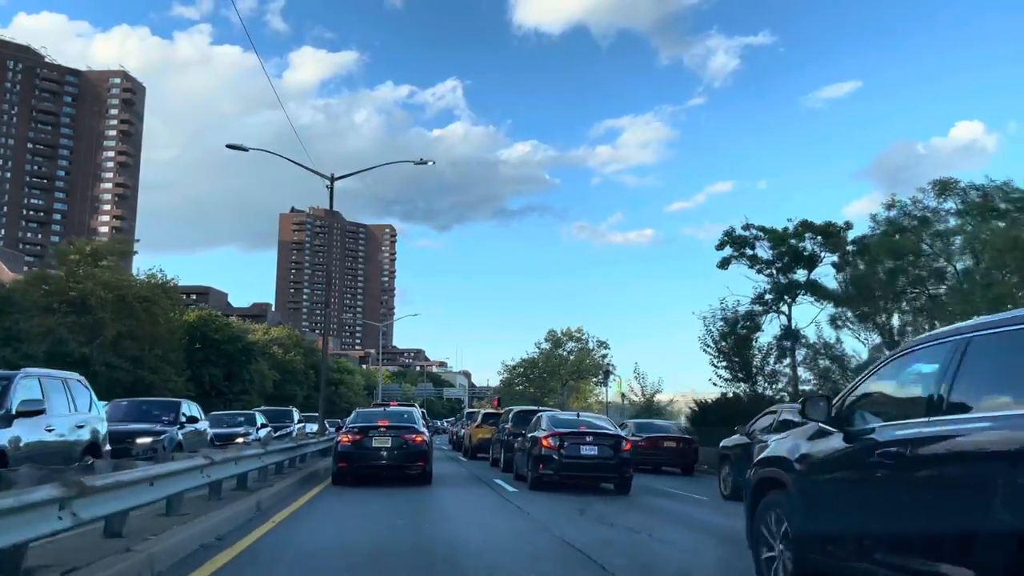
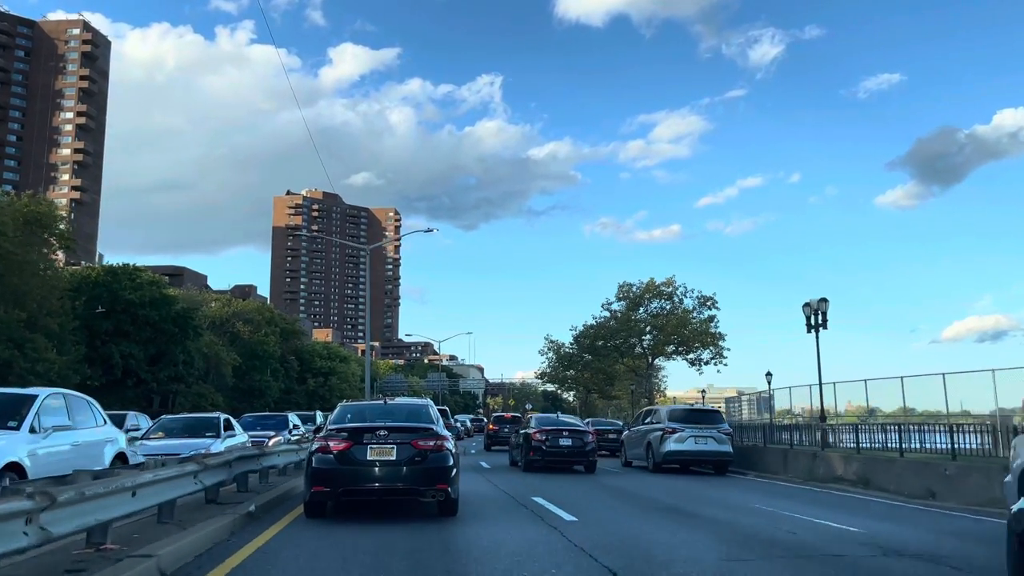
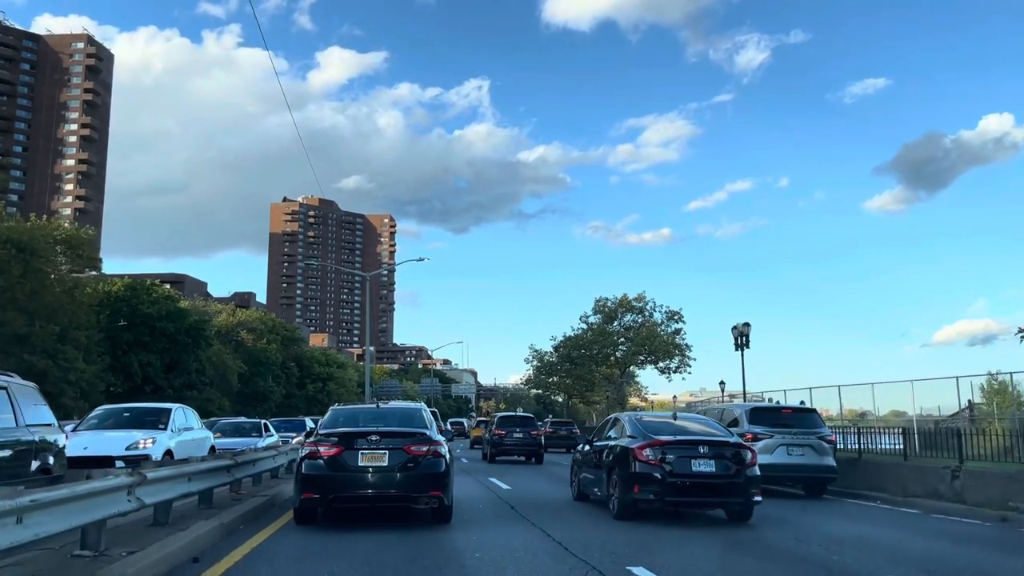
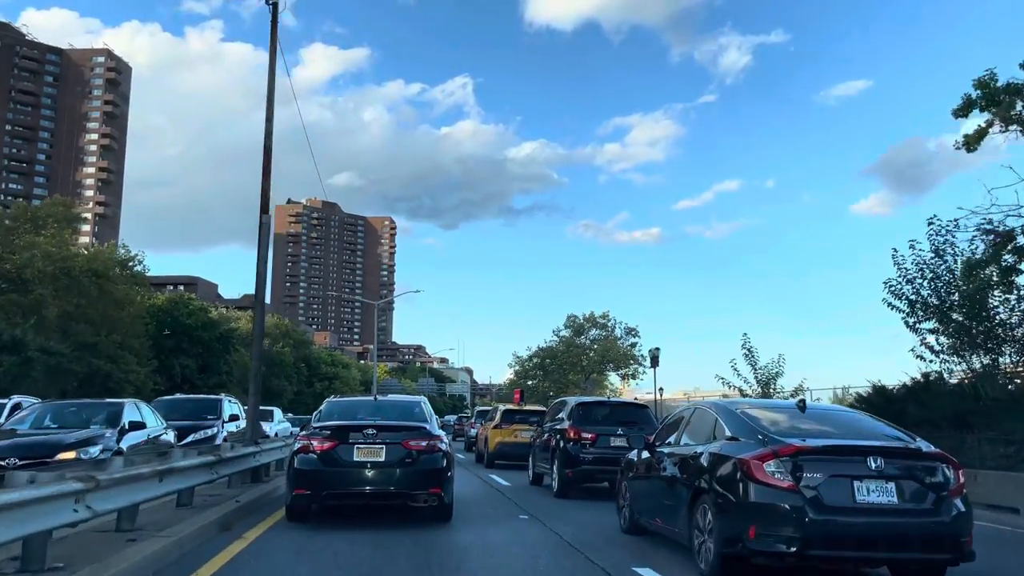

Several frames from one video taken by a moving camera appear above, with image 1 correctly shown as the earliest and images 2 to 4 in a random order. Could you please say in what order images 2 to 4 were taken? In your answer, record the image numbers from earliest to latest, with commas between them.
4, 3, 2
